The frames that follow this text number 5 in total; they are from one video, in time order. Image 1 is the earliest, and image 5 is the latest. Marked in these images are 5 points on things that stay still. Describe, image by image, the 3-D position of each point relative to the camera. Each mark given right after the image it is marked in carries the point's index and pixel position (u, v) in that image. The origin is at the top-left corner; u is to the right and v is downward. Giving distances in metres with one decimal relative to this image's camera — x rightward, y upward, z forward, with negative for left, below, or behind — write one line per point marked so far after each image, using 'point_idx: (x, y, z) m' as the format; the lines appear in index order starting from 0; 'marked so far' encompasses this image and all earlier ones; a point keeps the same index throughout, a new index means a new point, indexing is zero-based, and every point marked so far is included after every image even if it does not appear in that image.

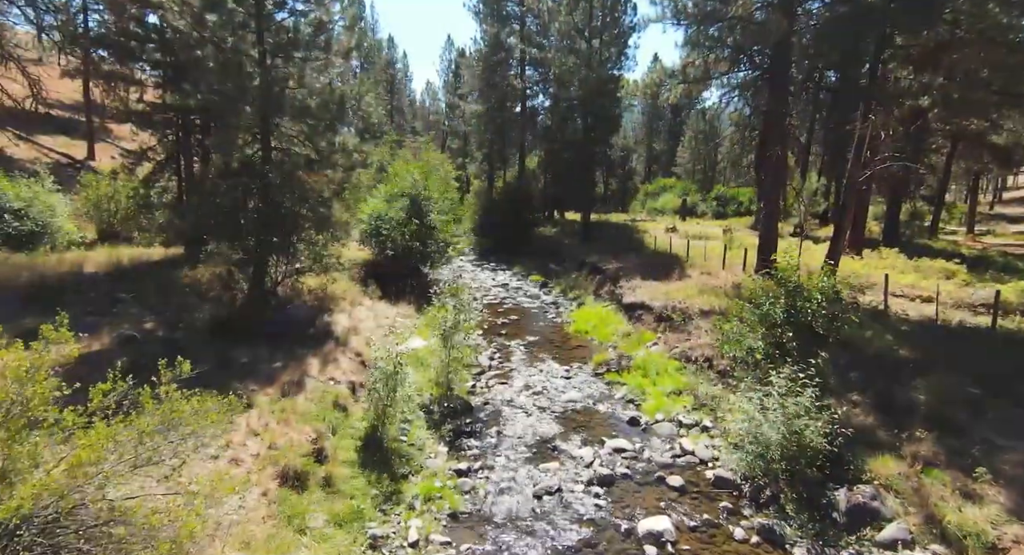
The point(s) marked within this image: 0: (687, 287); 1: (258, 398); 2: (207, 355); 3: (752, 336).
0: (+5.3, -0.3, +15.9) m
1: (-3.7, -1.8, +7.5) m
2: (-5.1, -1.3, +8.7) m
3: (+3.8, -1.0, +8.2) m
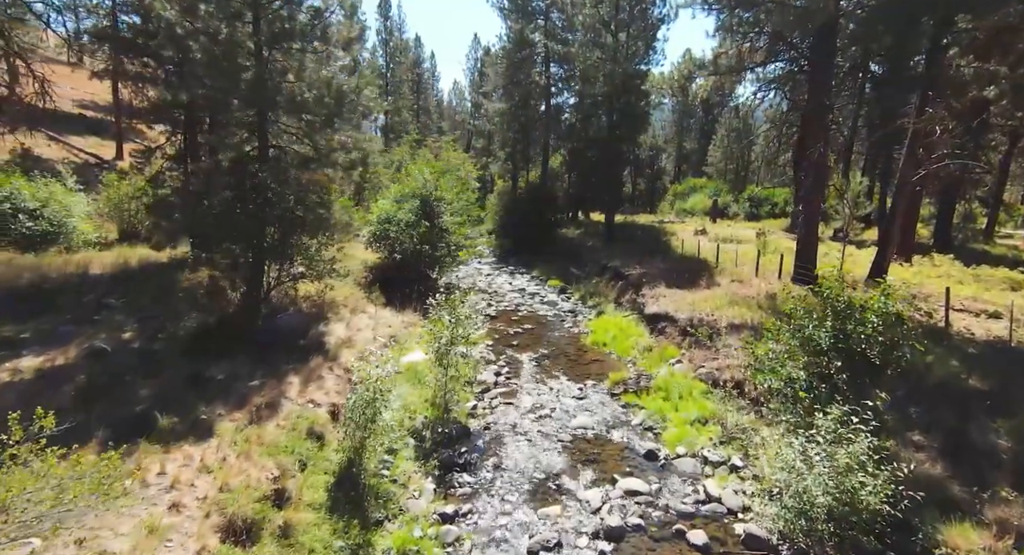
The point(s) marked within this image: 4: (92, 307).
0: (+5.7, -0.6, +14.6) m
1: (-3.7, -1.9, +6.7) m
2: (-5.1, -1.5, +8.0) m
3: (+3.8, -1.2, +7.0) m
4: (-8.9, -0.6, +11.0) m
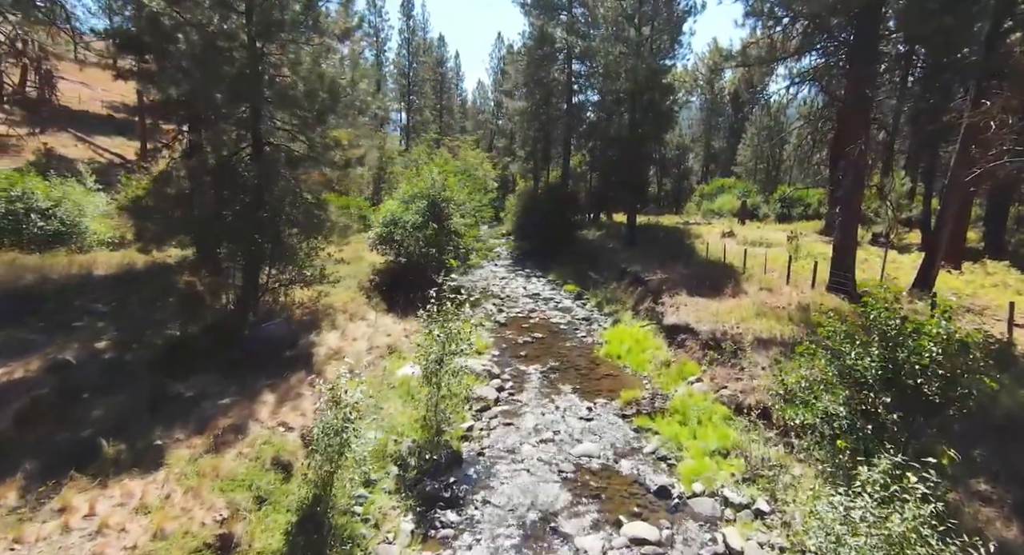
0: (+5.9, -0.8, +13.4) m
1: (-3.9, -2.0, +6.0) m
2: (-5.2, -1.6, +7.3) m
3: (+3.6, -1.4, +6.0) m
4: (-8.8, -0.7, +10.6) m
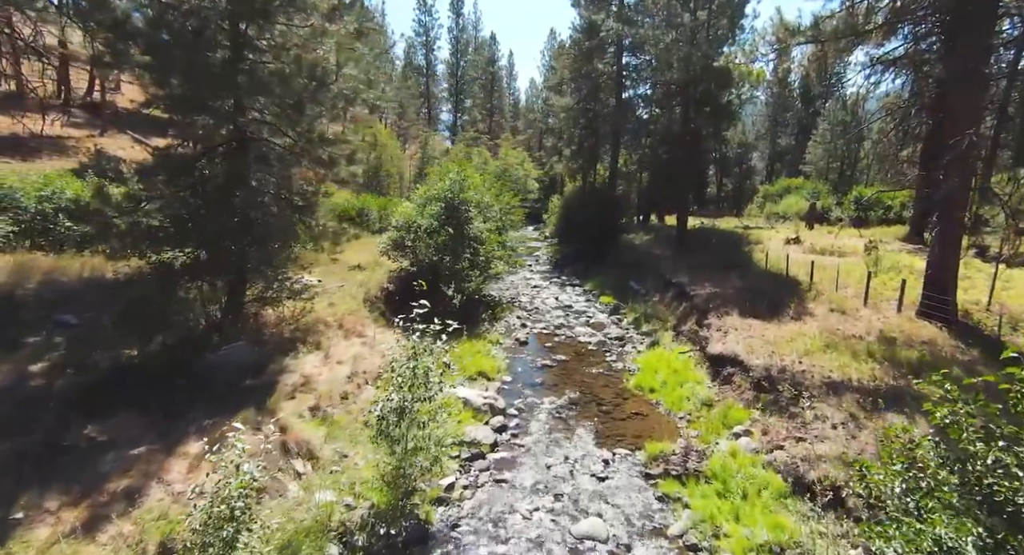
0: (+6.2, -1.2, +11.0) m
1: (-4.3, -2.3, +4.6) m
2: (-5.5, -1.8, +6.1) m
3: (+3.2, -1.8, +3.8) m
4: (-8.7, -0.9, +9.7) m
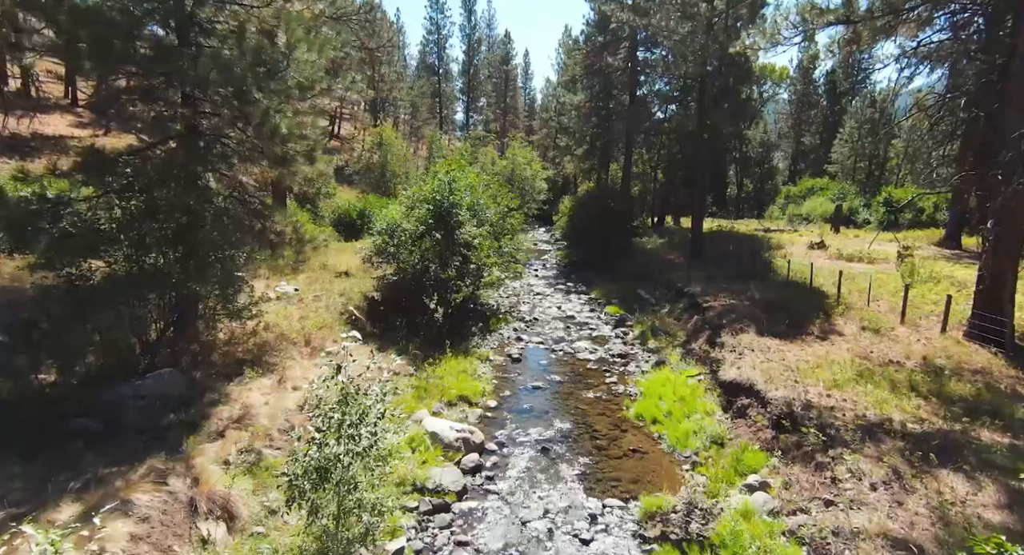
0: (+5.9, -1.5, +9.5) m
1: (-4.9, -2.5, +3.5) m
2: (-6.0, -2.0, +5.0) m
3: (+2.6, -2.1, +2.4) m
4: (-9.1, -1.1, +8.7) m
